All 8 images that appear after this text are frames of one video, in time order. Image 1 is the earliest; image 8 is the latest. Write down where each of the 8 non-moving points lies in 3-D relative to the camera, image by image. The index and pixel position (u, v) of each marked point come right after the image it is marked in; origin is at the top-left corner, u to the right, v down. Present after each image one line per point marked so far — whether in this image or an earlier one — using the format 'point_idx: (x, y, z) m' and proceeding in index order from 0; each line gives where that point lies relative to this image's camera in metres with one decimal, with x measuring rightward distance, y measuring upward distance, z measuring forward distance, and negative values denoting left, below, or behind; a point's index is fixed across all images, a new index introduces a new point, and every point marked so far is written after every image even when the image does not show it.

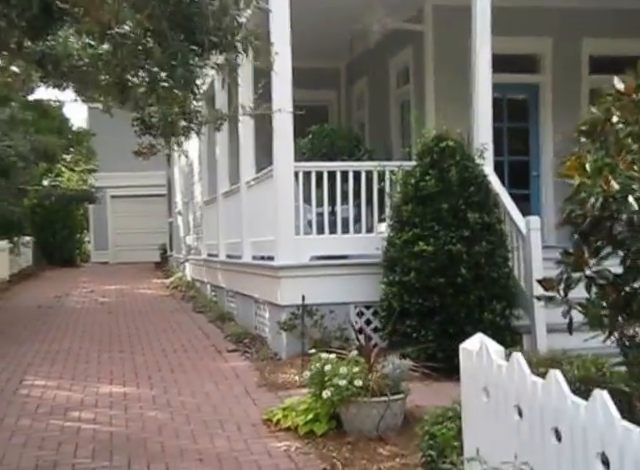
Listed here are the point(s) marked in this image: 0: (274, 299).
0: (-0.5, -0.7, +9.1) m
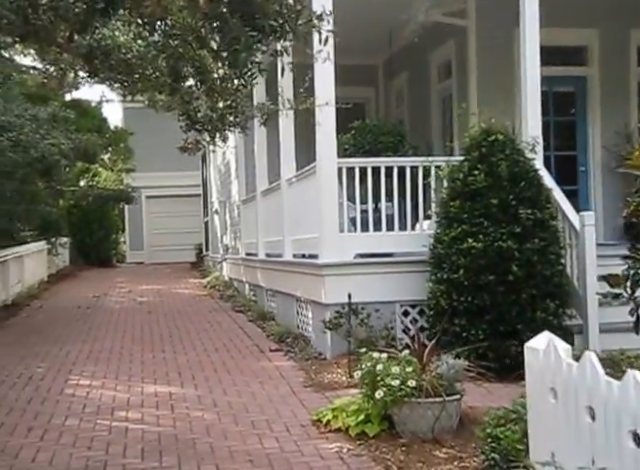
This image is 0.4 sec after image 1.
0: (0.0, -0.7, +8.9) m
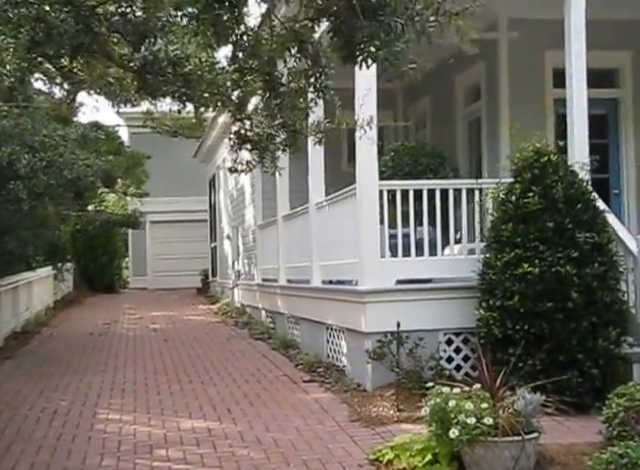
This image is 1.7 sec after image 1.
0: (+0.4, -0.9, +8.5) m
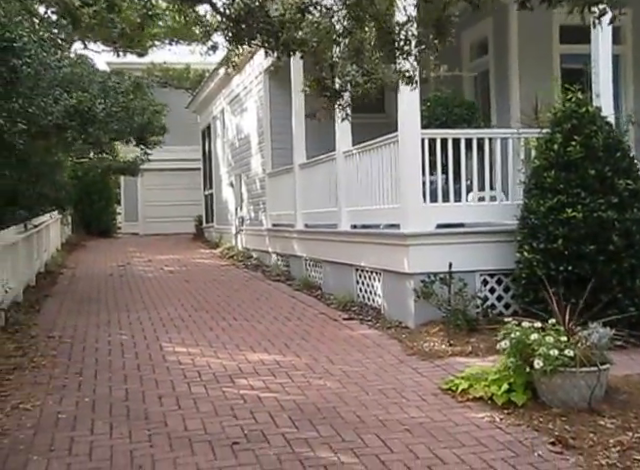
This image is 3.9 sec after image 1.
0: (+0.8, -0.3, +8.9) m
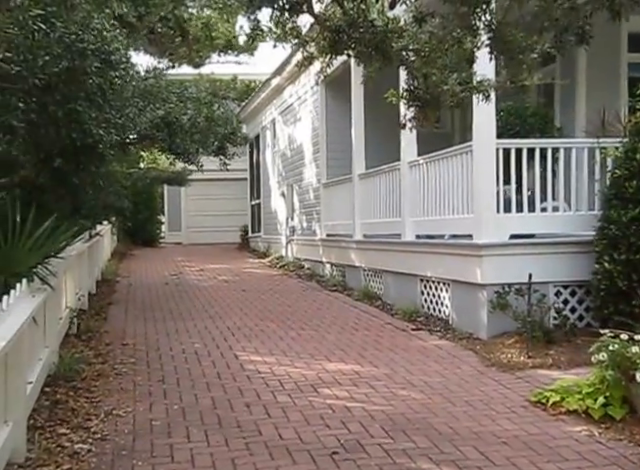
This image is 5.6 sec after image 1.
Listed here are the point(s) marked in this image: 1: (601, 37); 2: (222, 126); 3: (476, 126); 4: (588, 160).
0: (+1.6, -0.4, +8.8) m
1: (+3.8, +2.7, +11.3) m
2: (-1.4, +1.6, +12.4) m
3: (+1.6, +1.1, +8.6) m
4: (+2.8, +0.8, +8.9) m
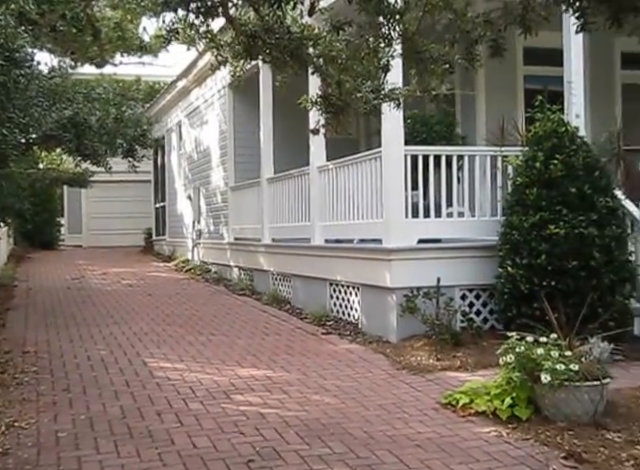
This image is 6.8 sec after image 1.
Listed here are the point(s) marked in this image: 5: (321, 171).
0: (+0.6, -0.5, +9.0) m
1: (+2.5, +2.6, +11.7) m
2: (-2.8, +1.6, +12.1) m
3: (+0.7, +1.1, +8.7) m
4: (+1.9, +0.7, +9.1) m
5: (0.0, +0.8, +10.7) m
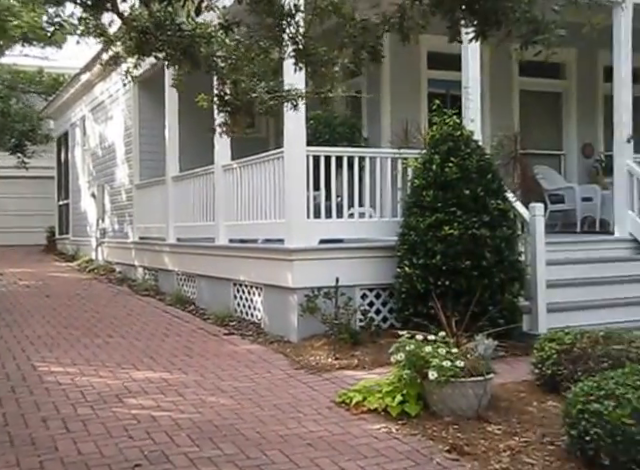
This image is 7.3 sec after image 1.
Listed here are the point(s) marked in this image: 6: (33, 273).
0: (-0.4, -0.5, +9.0) m
1: (+1.2, +2.6, +11.9) m
2: (-4.1, +1.6, +11.8) m
3: (-0.3, +1.1, +8.8) m
4: (+0.8, +0.7, +9.3) m
5: (-1.2, +0.8, +10.7) m
6: (-5.4, -0.7, +15.9) m
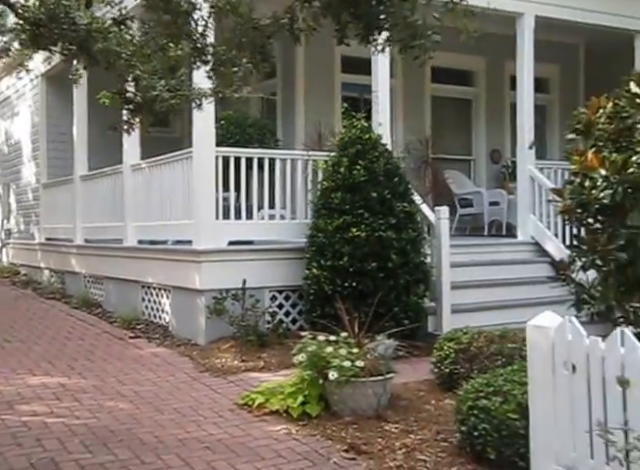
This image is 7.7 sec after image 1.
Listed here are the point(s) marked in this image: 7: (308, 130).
0: (-1.4, -0.5, +8.9) m
1: (0.0, +2.6, +11.9) m
2: (-5.3, +1.6, +11.4) m
3: (-1.3, +1.1, +8.7) m
4: (-0.2, +0.7, +9.3) m
5: (-2.3, +0.8, +10.5) m
6: (-7.0, -0.7, +15.3) m
7: (-0.2, +1.5, +11.8) m
